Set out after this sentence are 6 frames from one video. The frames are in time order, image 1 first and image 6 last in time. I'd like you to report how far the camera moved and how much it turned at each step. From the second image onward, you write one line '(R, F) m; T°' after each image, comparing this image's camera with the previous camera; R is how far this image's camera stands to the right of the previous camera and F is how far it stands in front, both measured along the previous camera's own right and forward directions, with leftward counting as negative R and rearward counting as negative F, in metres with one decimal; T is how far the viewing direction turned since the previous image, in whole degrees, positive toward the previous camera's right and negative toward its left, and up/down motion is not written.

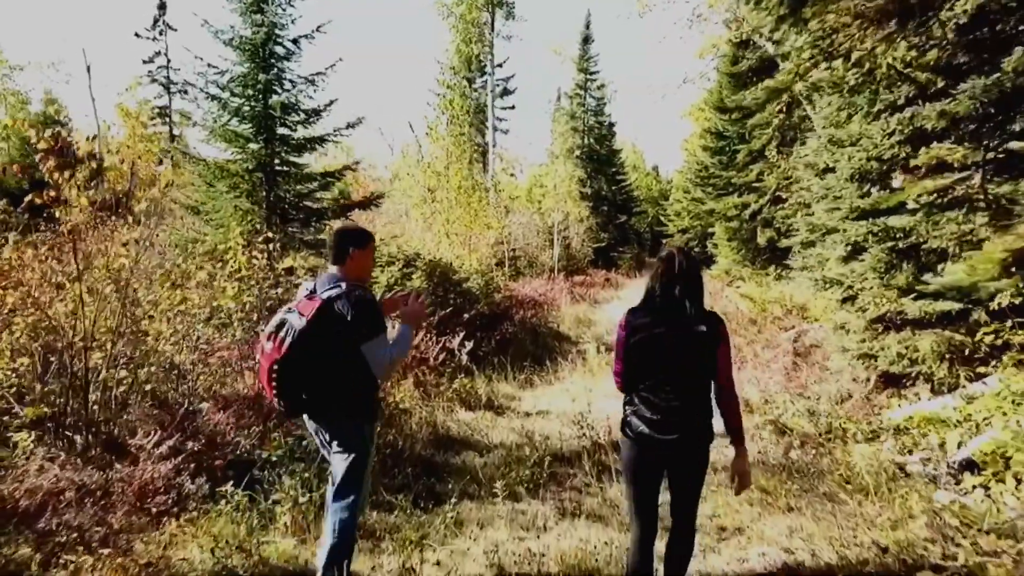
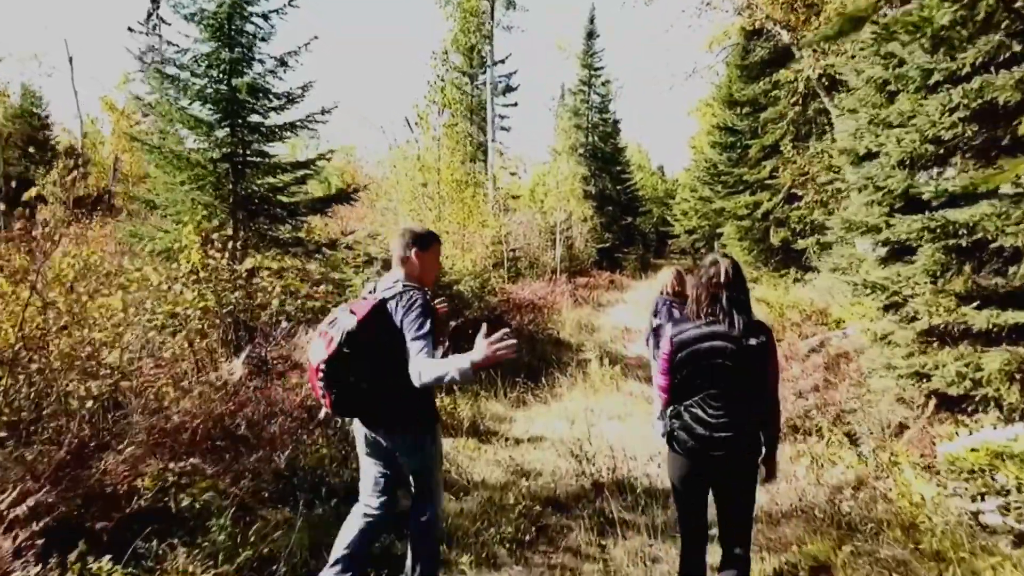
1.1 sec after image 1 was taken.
(+0.1, +1.2) m; 0°
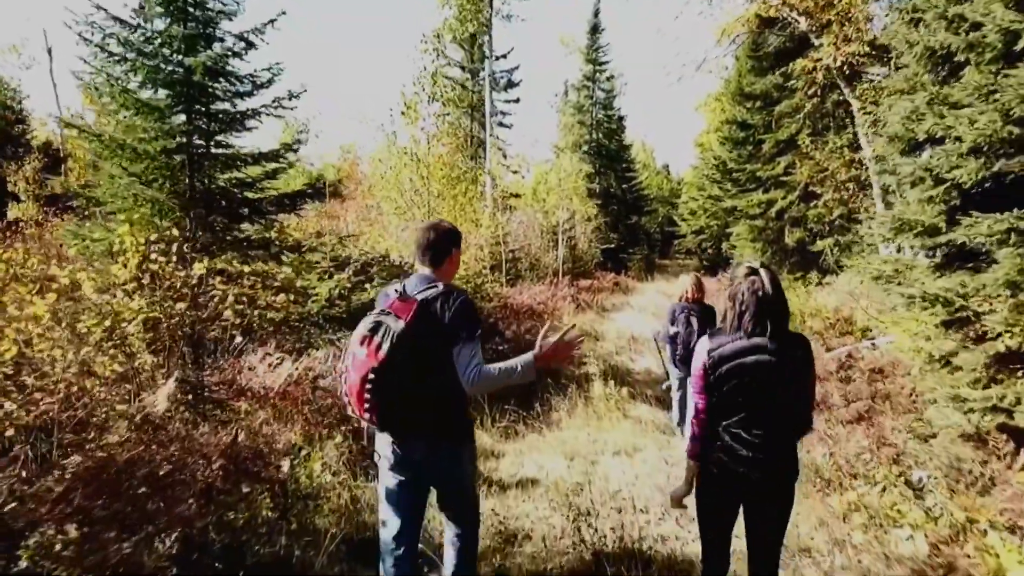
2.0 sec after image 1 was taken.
(+0.1, +1.2) m; 0°
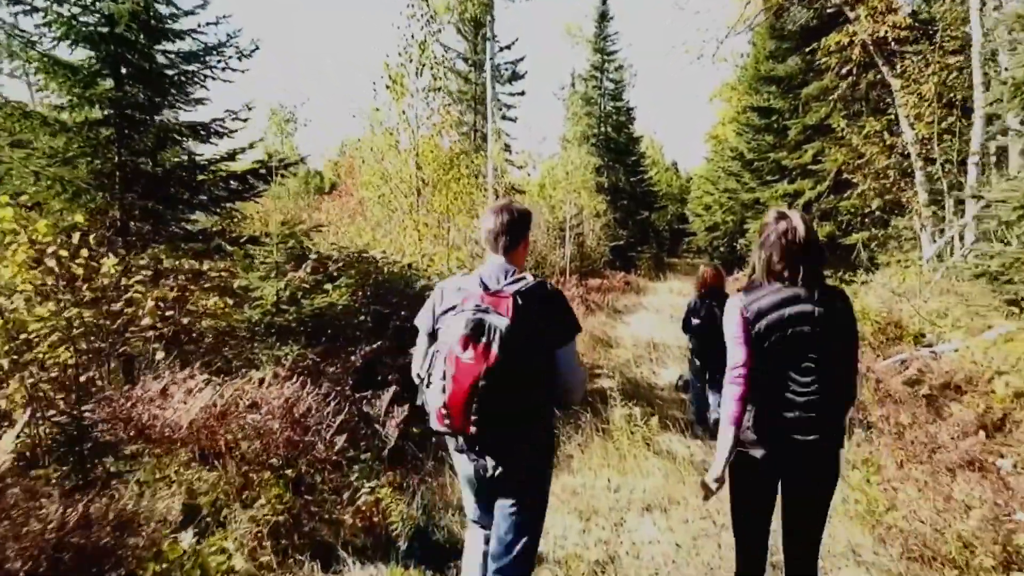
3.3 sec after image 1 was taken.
(+0.1, +1.7) m; 0°
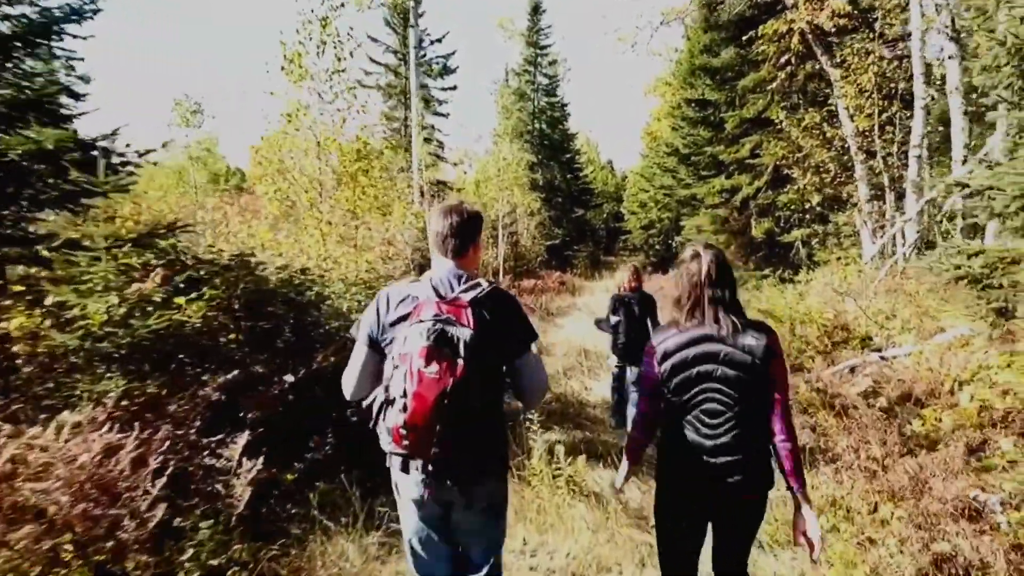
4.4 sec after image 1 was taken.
(+0.3, +1.1) m; +4°
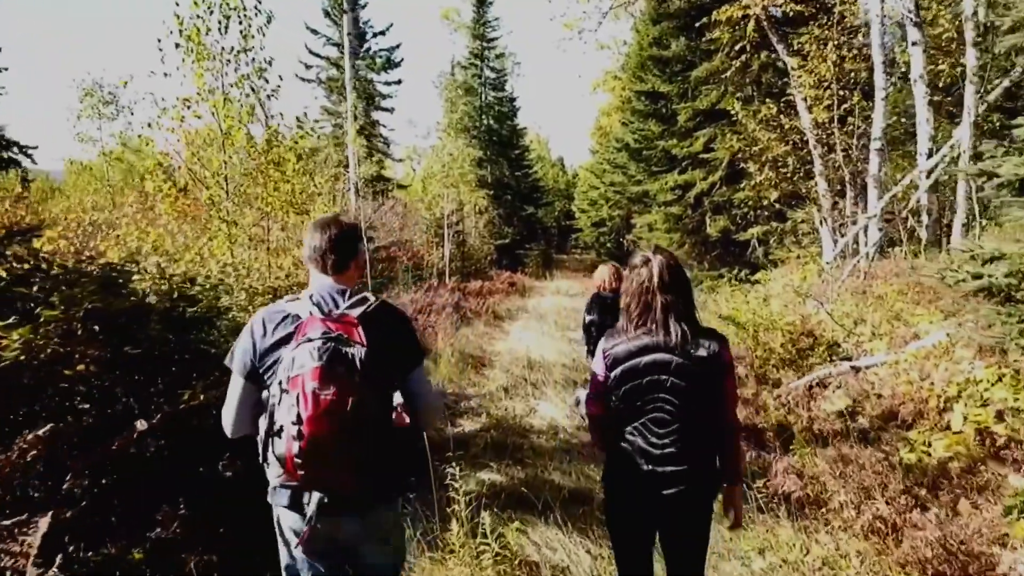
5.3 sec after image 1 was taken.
(+0.2, +1.1) m; +3°
